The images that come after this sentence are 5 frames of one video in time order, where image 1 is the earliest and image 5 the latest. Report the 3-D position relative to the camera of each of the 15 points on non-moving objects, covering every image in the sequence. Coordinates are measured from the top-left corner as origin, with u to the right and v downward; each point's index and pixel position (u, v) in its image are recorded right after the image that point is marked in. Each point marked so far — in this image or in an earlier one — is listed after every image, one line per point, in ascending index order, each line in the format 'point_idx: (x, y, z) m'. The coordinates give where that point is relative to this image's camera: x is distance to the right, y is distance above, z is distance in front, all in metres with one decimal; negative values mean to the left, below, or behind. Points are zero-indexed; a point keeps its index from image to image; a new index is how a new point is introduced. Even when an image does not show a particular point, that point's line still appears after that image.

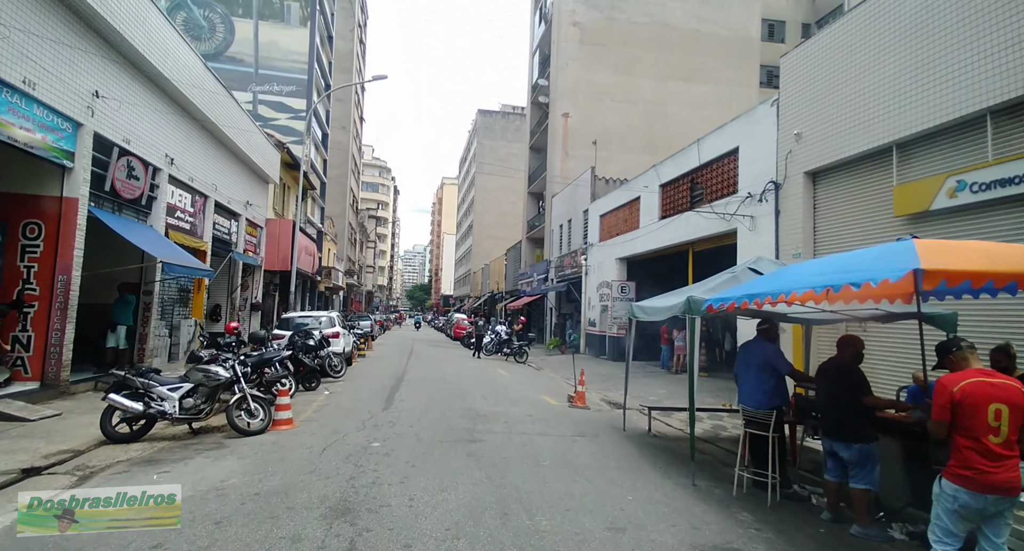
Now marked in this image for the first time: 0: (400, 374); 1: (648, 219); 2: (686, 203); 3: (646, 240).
0: (-3.0, -2.7, +14.9) m
1: (+4.6, +1.9, +18.5) m
2: (+5.2, +2.2, +16.4) m
3: (+4.6, +1.2, +18.7) m
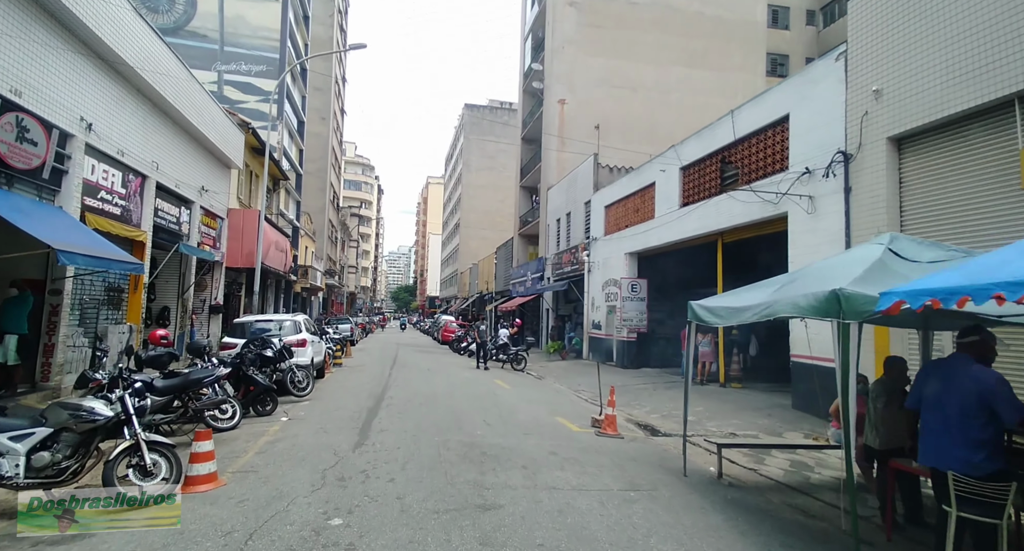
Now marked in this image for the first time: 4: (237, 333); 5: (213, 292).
0: (-2.9, -2.6, +12.4) m
1: (+4.6, +2.0, +16.2) m
2: (+5.2, +2.3, +14.2) m
3: (+4.5, +1.3, +16.4) m
4: (-5.7, -1.2, +11.4) m
5: (-10.0, -0.6, +18.4) m
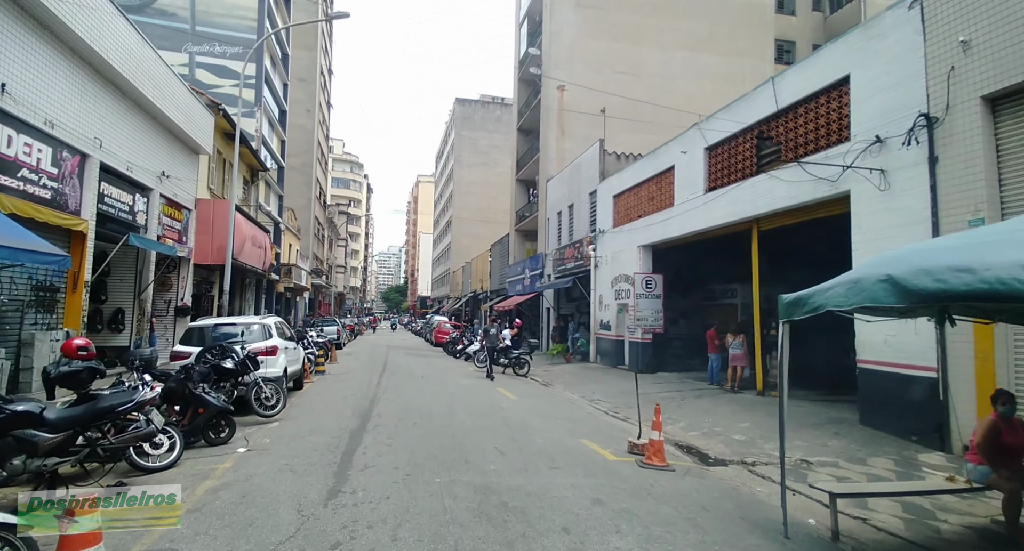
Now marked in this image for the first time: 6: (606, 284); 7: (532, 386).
0: (-2.8, -2.5, +10.6) m
1: (+4.7, +2.2, +14.5) m
2: (+5.4, +2.5, +12.4) m
3: (+4.6, +1.5, +14.7) m
4: (-5.5, -1.1, +9.5) m
5: (-10.0, -0.5, +16.4) m
6: (+3.3, -0.3, +19.5) m
7: (+0.6, -3.0, +15.2) m
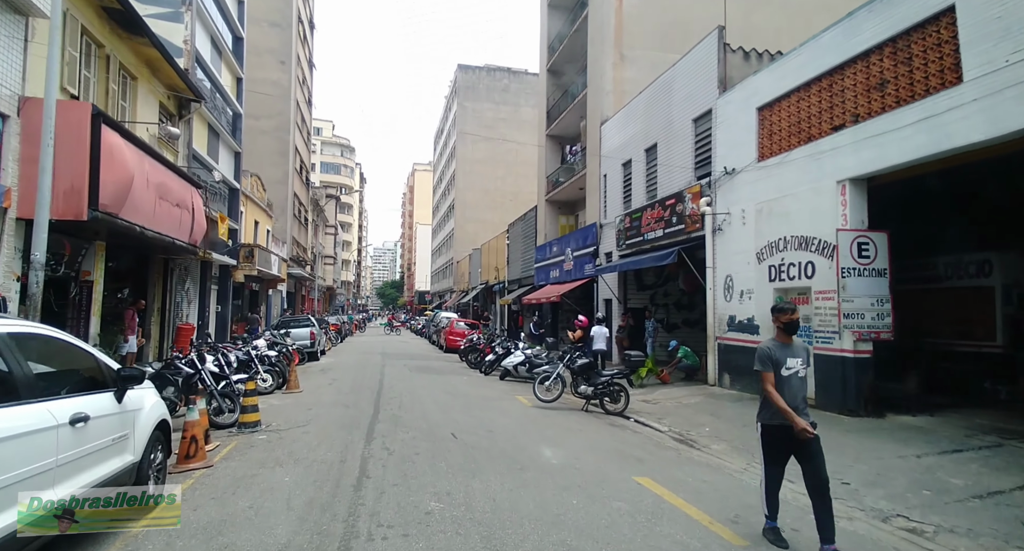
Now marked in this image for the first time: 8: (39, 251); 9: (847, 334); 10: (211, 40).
0: (-1.0, -1.9, +2.8) m
1: (+6.3, +2.9, +6.7) m
2: (+7.0, +3.1, +4.6) m
3: (+6.3, +2.2, +6.9) m
4: (-3.8, -0.6, +1.6) m
5: (-8.3, +0.1, +8.5) m
6: (+5.0, +0.4, +11.8) m
7: (+2.3, -2.4, +7.4) m
8: (-6.6, +0.3, +7.9) m
9: (+5.6, -1.0, +9.2) m
10: (-10.9, +8.5, +19.8) m
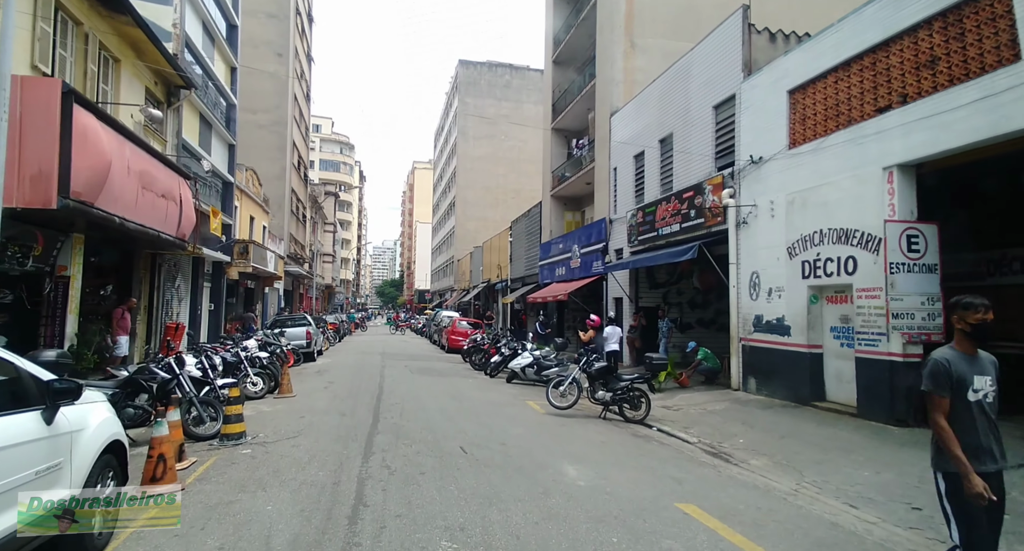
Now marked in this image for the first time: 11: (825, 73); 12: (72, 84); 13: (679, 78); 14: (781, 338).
0: (-0.8, -1.8, +1.9) m
1: (+6.5, +2.9, +5.8) m
2: (+7.3, +3.2, +3.8) m
3: (+6.5, +2.2, +6.0) m
4: (-3.6, -0.5, +0.8) m
5: (-8.1, +0.2, +7.7) m
6: (+5.2, +0.5, +10.9) m
7: (+2.5, -2.3, +6.6) m
8: (-6.4, +0.4, +7.0) m
9: (+5.8, -0.9, +8.4) m
10: (-10.6, +8.6, +18.9) m
11: (+5.6, +3.7, +10.2) m
12: (-8.7, +3.8, +10.9) m
13: (+4.5, +5.4, +14.8) m
14: (+5.2, -1.2, +10.6) m
